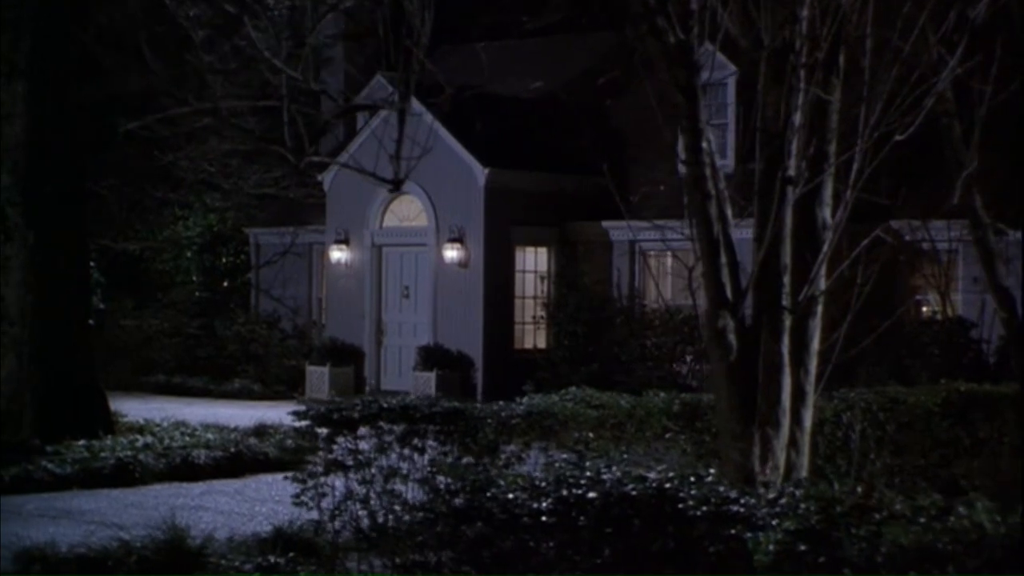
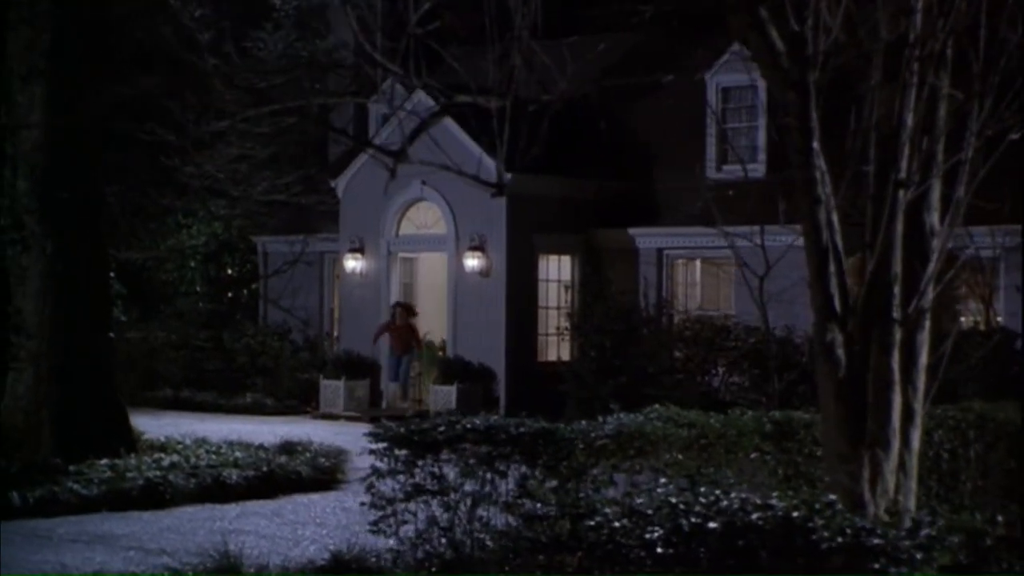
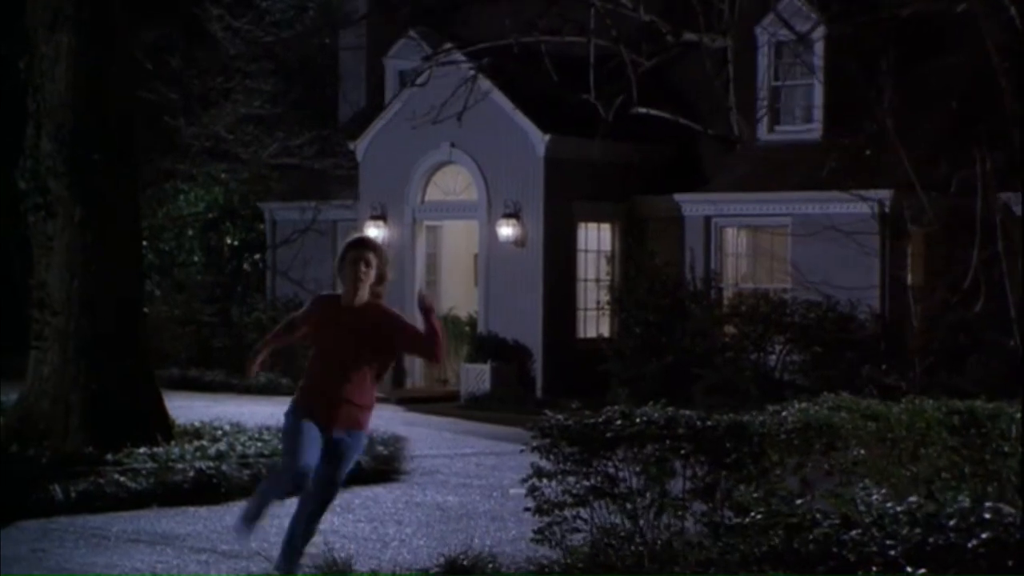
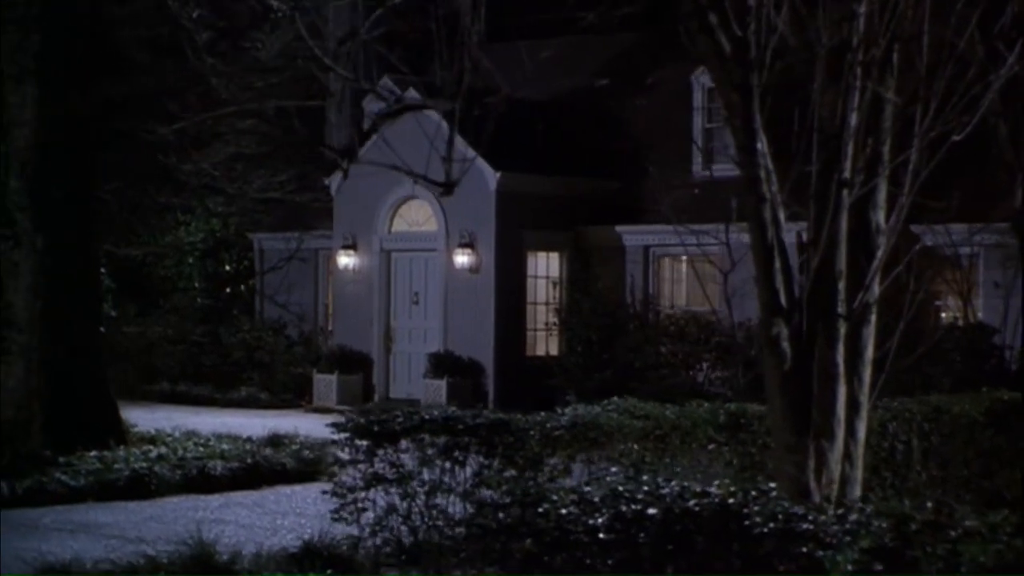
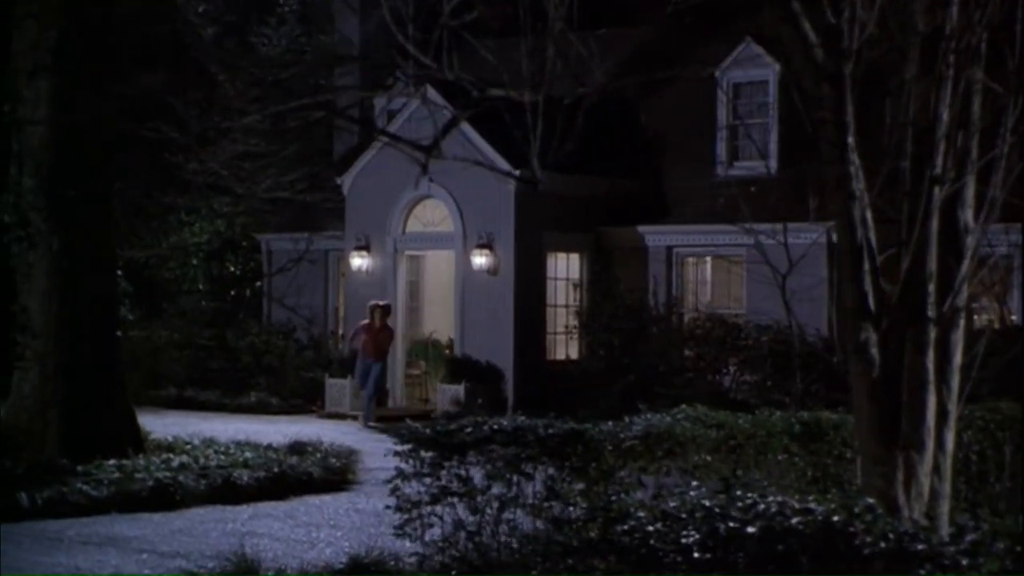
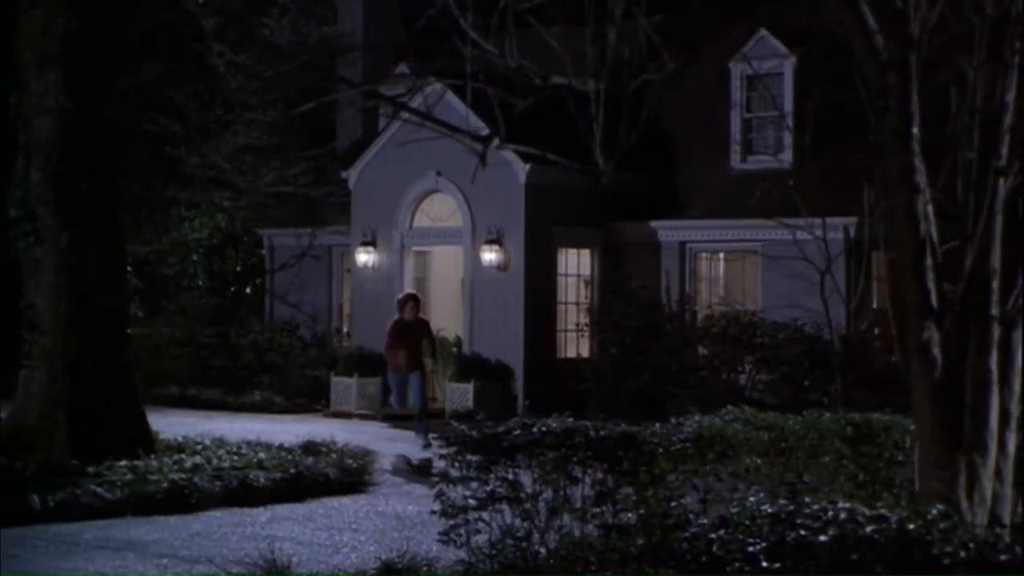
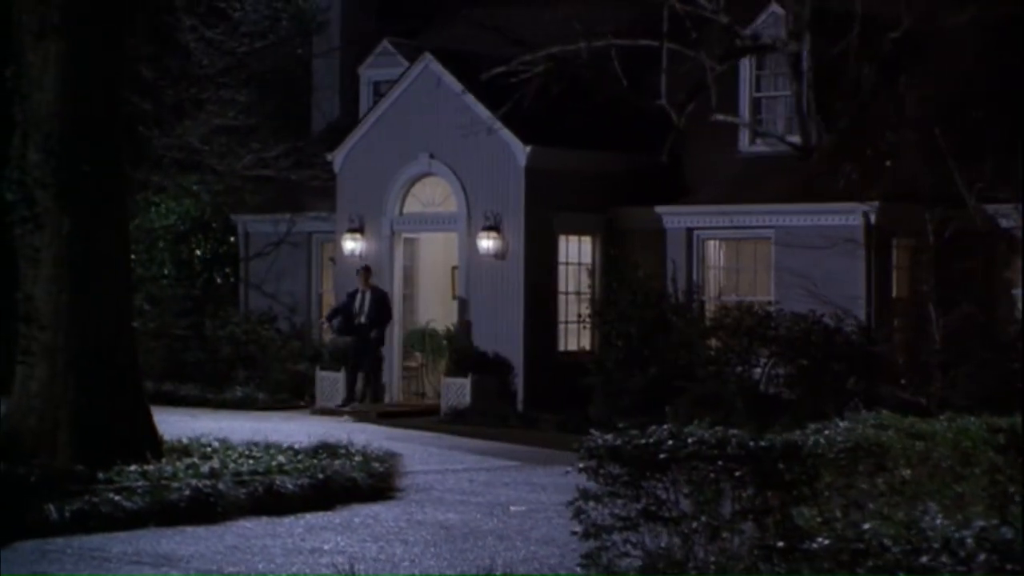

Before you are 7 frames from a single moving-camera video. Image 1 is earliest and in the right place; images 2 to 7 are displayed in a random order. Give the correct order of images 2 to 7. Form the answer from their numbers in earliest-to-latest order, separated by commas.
4, 2, 5, 6, 3, 7
